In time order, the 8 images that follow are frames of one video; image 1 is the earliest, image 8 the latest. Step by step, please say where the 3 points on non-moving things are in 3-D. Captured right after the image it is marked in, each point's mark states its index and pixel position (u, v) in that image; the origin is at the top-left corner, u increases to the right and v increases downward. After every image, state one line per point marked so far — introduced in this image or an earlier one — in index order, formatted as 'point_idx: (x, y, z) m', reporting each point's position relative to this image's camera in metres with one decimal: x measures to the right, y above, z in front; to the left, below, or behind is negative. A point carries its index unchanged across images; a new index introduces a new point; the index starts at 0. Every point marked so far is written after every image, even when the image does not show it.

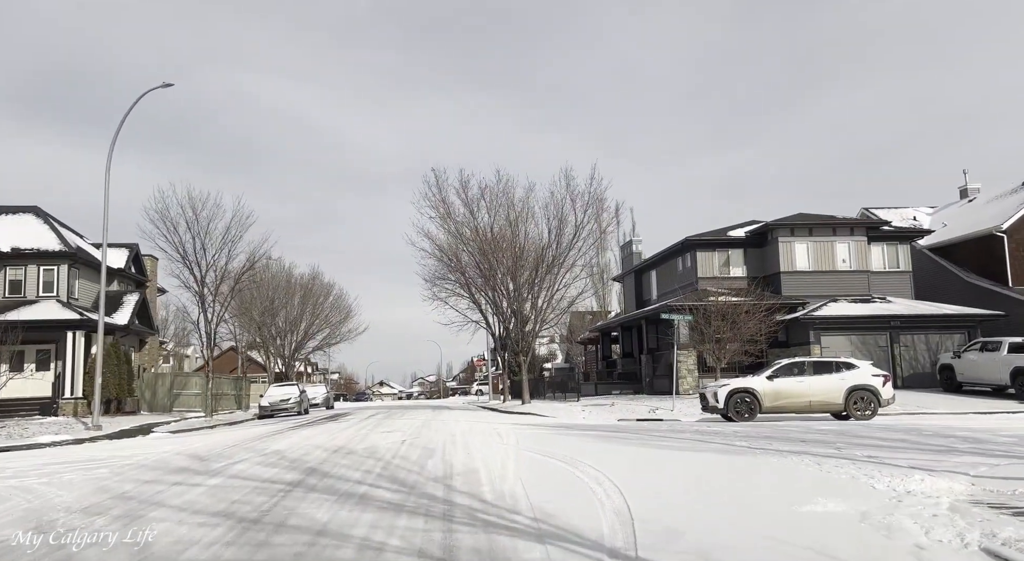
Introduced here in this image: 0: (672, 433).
0: (+3.2, -3.1, +15.0) m
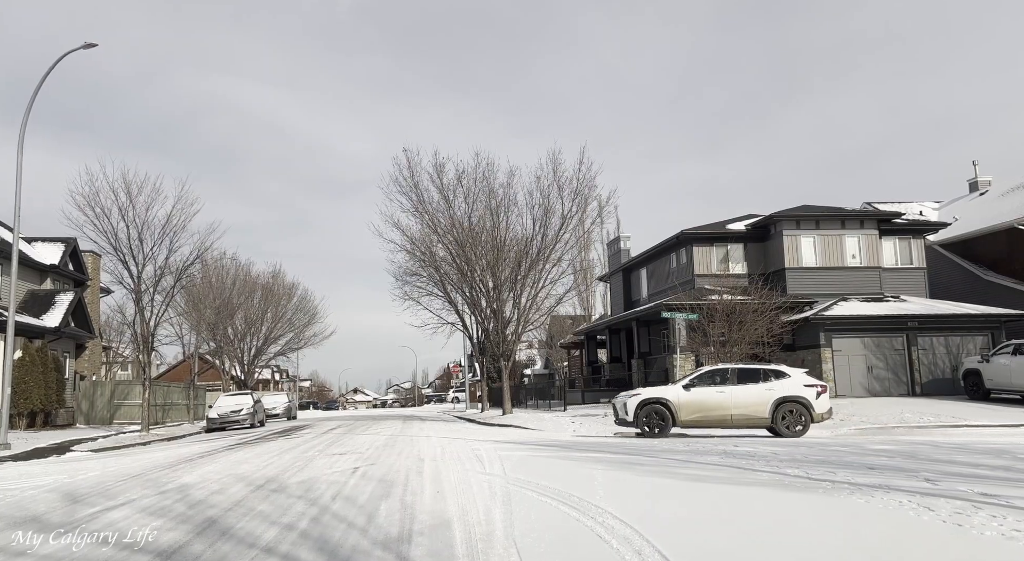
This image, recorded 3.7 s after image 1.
0: (+2.9, -2.8, +12.0) m
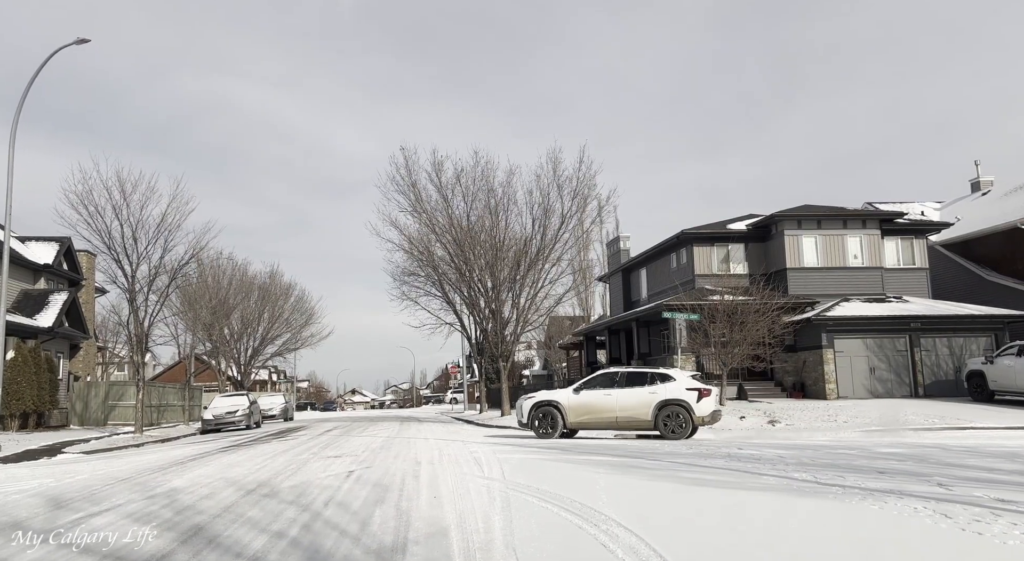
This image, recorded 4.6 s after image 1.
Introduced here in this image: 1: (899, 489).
0: (+2.9, -2.8, +11.7) m
1: (+4.4, -2.3, +8.5) m
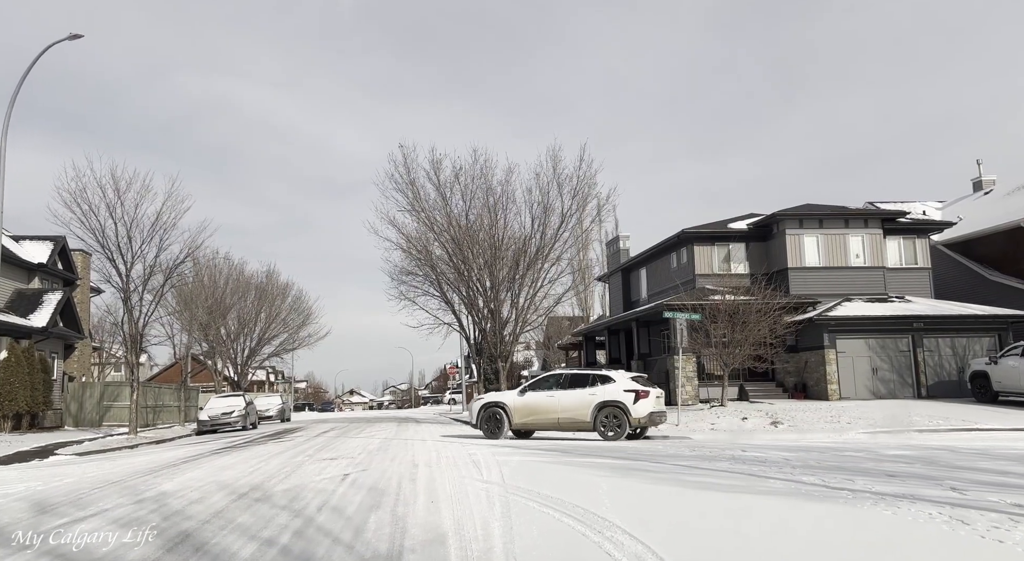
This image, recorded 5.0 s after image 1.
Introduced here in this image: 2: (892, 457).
0: (+2.9, -2.8, +11.5) m
1: (+4.4, -2.3, +8.2) m
2: (+5.7, -2.7, +11.4) m
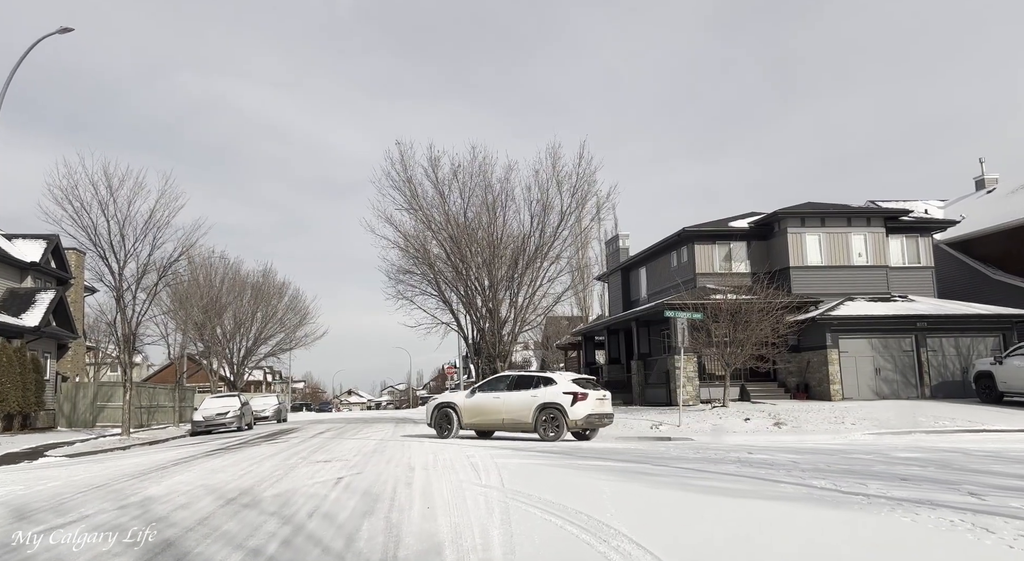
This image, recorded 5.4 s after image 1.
0: (+2.9, -2.7, +11.1) m
1: (+4.4, -2.3, +7.9) m
2: (+5.7, -2.6, +11.0) m
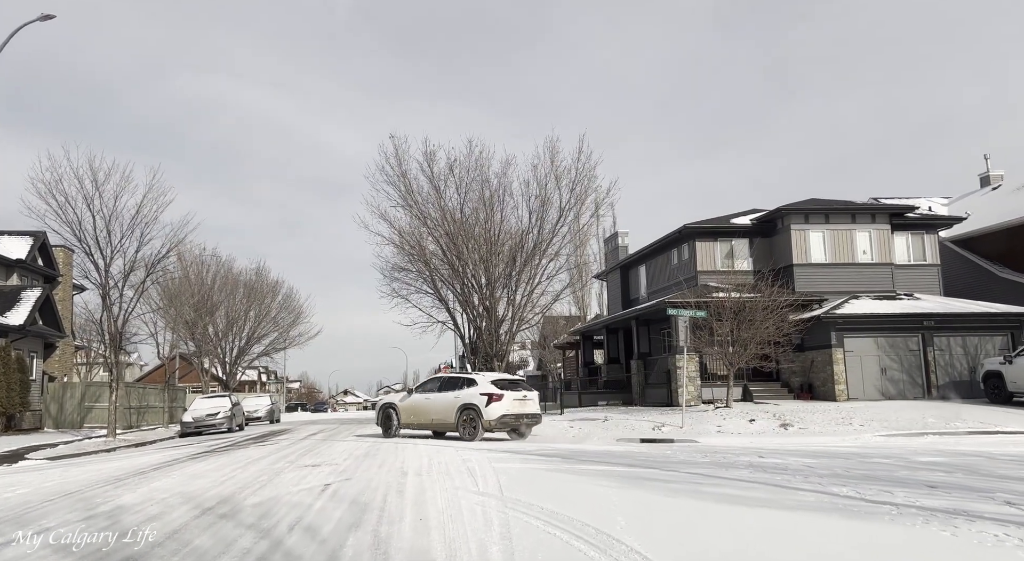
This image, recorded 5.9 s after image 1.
0: (+2.9, -2.6, +10.5) m
1: (+4.4, -2.2, +7.2) m
2: (+5.7, -2.5, +10.4) m
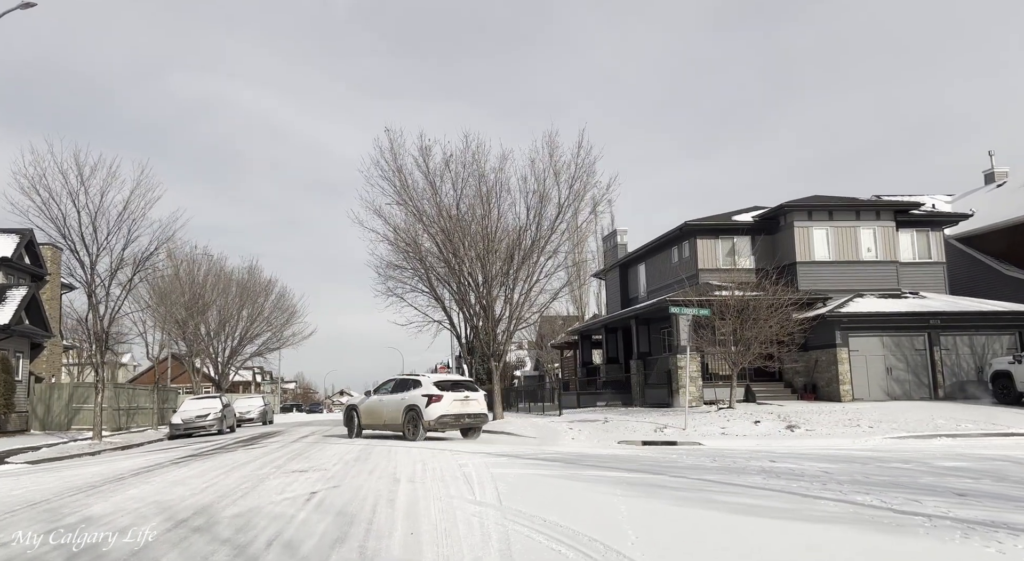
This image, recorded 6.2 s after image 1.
0: (+2.8, -2.6, +9.9) m
1: (+4.4, -2.1, +6.7) m
2: (+5.7, -2.5, +9.9) m
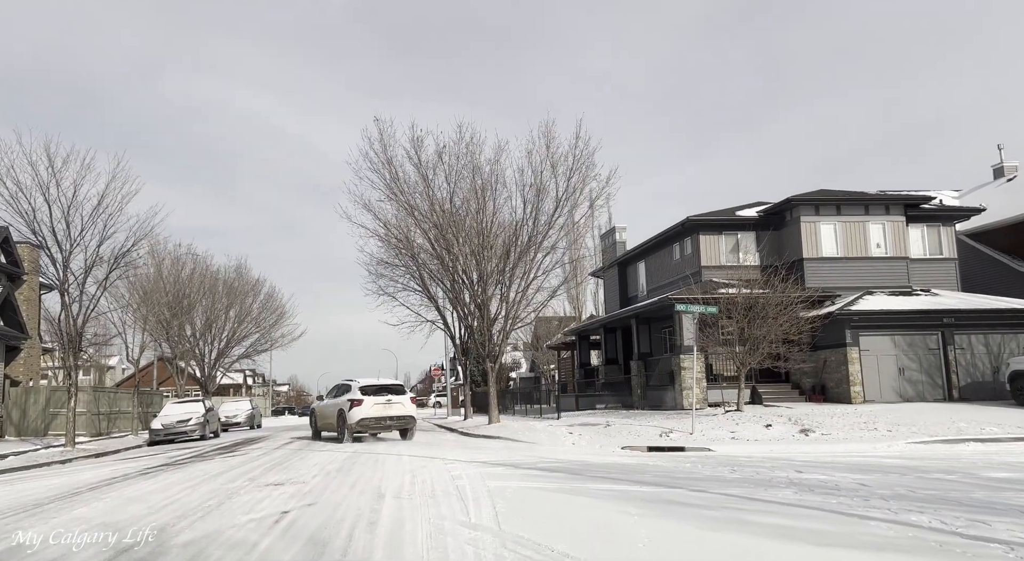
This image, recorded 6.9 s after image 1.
0: (+2.8, -2.4, +8.9) m
1: (+4.4, -2.0, +5.6) m
2: (+5.7, -2.3, +8.8) m
